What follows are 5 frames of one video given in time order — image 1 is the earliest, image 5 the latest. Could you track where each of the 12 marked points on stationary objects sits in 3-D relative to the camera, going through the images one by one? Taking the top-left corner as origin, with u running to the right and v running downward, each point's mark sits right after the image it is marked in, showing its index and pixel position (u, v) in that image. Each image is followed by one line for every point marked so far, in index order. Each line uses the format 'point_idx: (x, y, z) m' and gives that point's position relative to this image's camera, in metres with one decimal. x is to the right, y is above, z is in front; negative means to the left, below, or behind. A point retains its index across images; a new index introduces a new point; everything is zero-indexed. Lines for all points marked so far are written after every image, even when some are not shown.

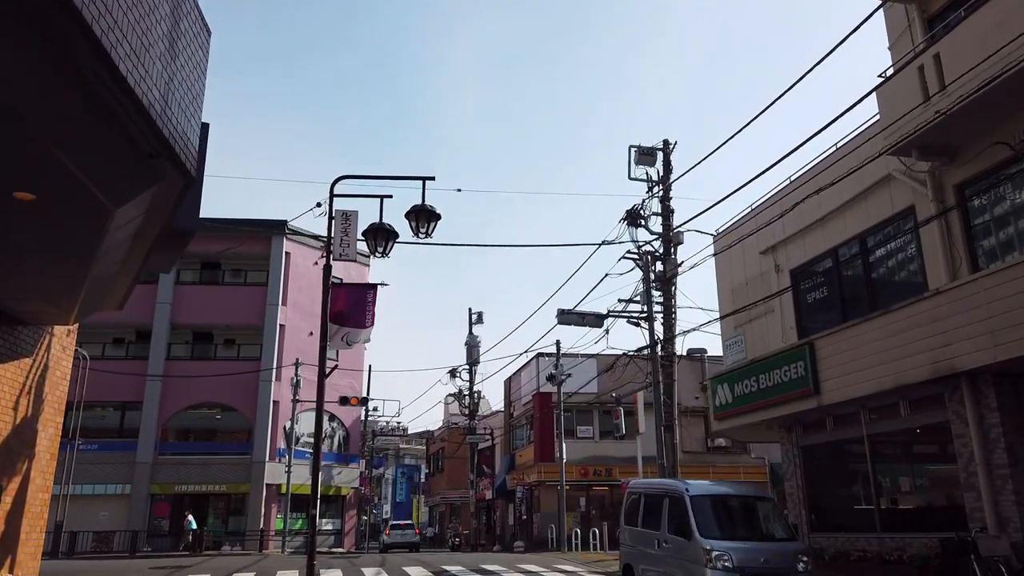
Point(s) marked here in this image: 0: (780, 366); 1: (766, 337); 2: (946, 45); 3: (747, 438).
0: (+5.5, -1.6, +15.7) m
1: (+5.7, -1.1, +17.2) m
2: (+6.6, +3.7, +11.8) m
3: (+5.6, -3.6, +18.3) m
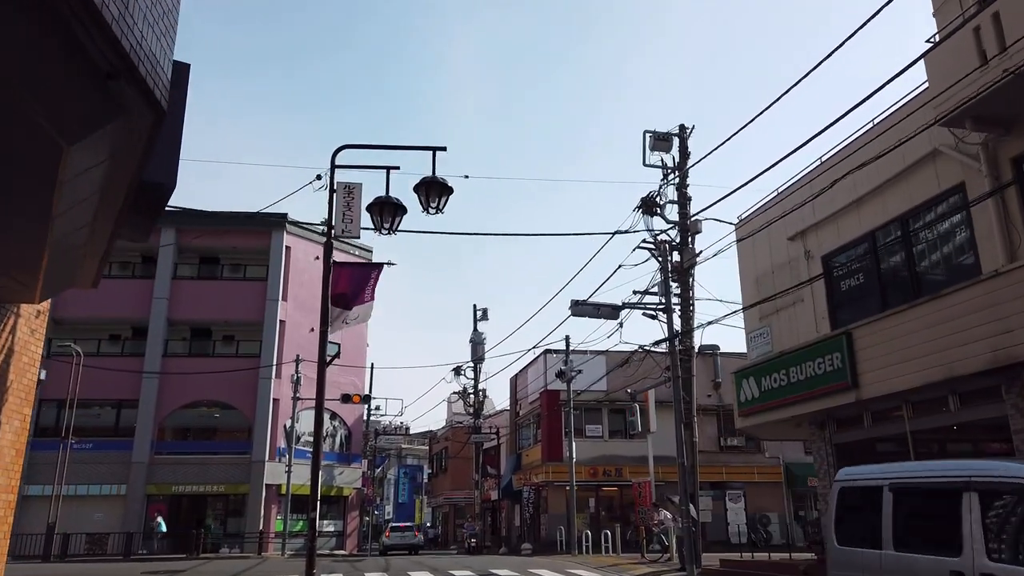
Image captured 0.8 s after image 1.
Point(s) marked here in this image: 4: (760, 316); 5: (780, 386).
0: (+5.7, -1.3, +14.7) m
1: (+6.0, -0.8, +16.2) m
2: (+6.9, +4.0, +10.8) m
3: (+5.9, -3.3, +17.3) m
4: (+5.6, -0.6, +17.5) m
5: (+5.5, -2.0, +15.6) m
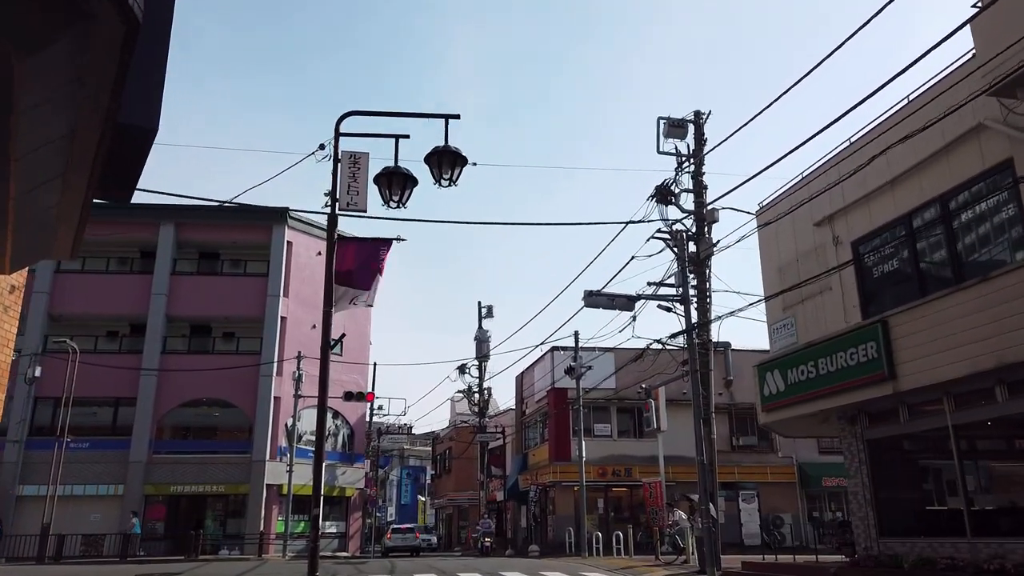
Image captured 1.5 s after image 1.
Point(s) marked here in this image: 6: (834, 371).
0: (+6.0, -1.1, +13.9) m
1: (+6.2, -0.6, +15.4) m
2: (+7.1, +4.2, +10.0) m
3: (+6.1, -3.1, +16.5) m
4: (+5.9, -0.4, +16.7) m
5: (+5.7, -1.7, +14.8) m
6: (+5.9, -1.5, +14.1) m
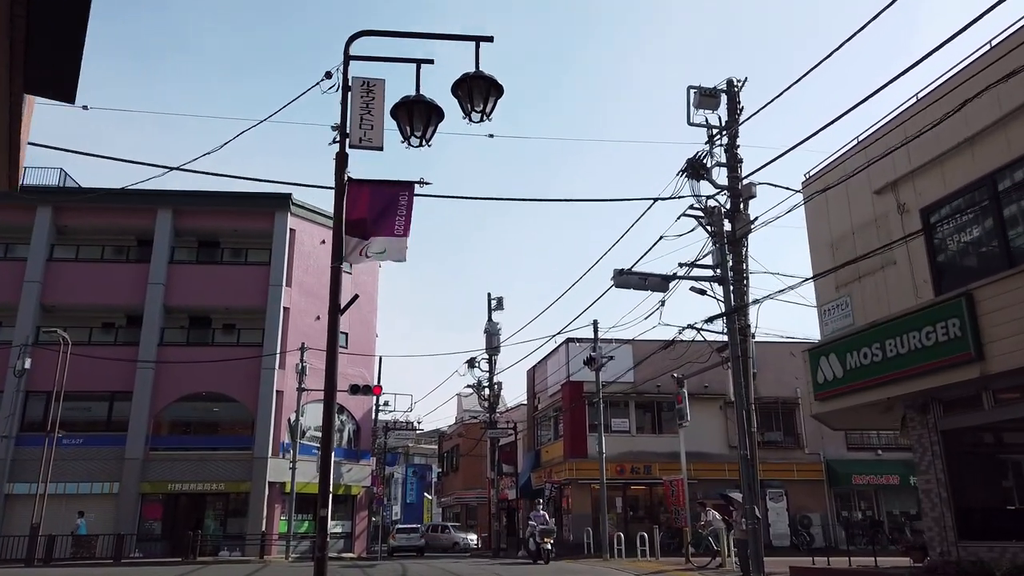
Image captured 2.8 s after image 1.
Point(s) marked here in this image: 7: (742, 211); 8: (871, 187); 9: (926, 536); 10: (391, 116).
0: (+6.5, -0.6, +12.3) m
1: (+6.7, -0.1, +13.8) m
2: (+7.6, +4.7, +8.4) m
3: (+6.6, -2.6, +14.9) m
4: (+6.4, +0.1, +15.1) m
5: (+6.2, -1.3, +13.3) m
6: (+6.4, -1.1, +12.5) m
7: (+5.7, +1.9, +19.1) m
8: (+6.7, +1.9, +14.3) m
9: (+6.9, -4.1, +12.8) m
10: (-1.2, +1.7, +7.8) m
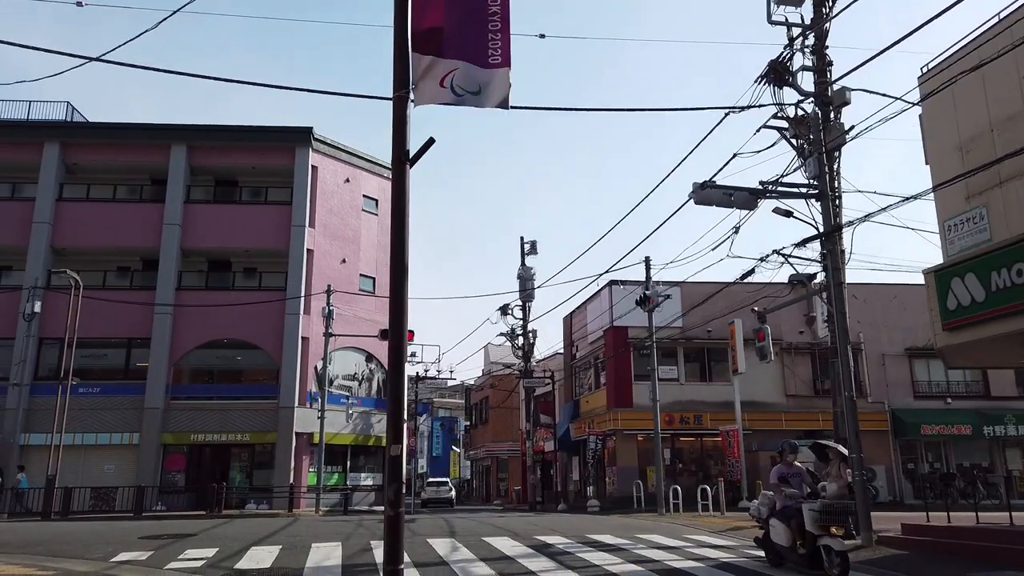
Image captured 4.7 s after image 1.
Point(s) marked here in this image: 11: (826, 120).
0: (+7.5, +0.7, +9.9) m
1: (+7.8, +1.3, +11.4) m
2: (+8.5, +5.8, +5.7) m
3: (+7.8, -1.1, +12.6) m
4: (+7.5, +1.6, +12.6) m
5: (+7.3, +0.1, +10.9) m
6: (+7.4, +0.3, +10.1) m
7: (+6.9, +3.6, +16.5) m
8: (+7.7, +3.3, +11.7) m
9: (+8.0, -2.8, +10.6) m
10: (-0.3, +2.7, +5.5) m
11: (+6.7, +3.6, +16.4) m
